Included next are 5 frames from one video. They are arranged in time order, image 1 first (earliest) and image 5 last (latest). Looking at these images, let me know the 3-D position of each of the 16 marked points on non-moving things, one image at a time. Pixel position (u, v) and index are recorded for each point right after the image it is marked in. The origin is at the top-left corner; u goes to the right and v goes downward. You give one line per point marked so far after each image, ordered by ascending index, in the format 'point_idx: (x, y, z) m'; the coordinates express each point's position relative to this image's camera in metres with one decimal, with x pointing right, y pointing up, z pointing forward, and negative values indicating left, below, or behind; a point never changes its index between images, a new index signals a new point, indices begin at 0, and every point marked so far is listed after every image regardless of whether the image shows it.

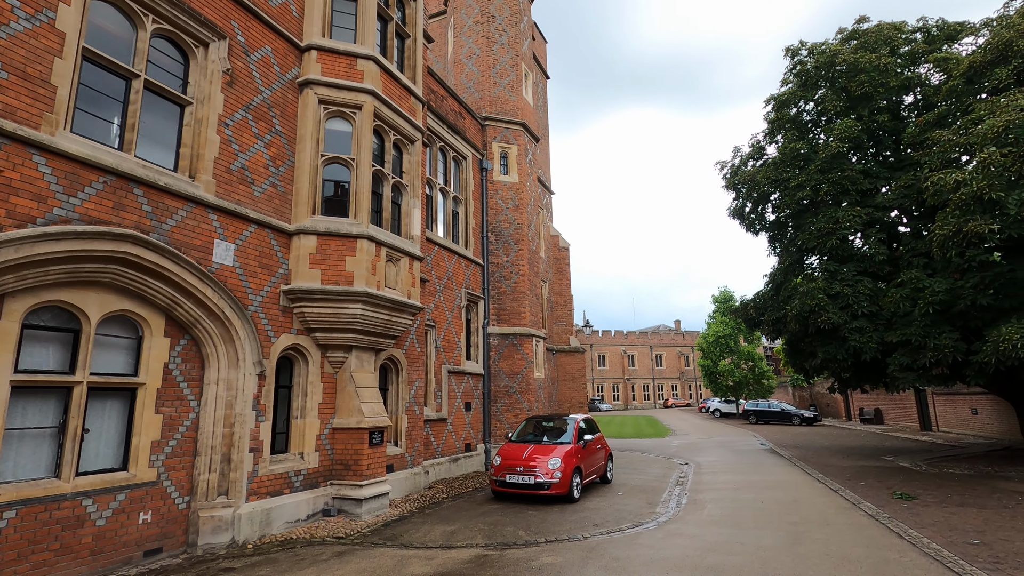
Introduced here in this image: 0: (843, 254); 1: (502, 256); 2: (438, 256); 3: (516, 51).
0: (+8.3, +0.9, +13.5) m
1: (-0.3, +0.8, +13.8) m
2: (-1.6, +0.7, +11.5) m
3: (+0.1, +6.8, +15.3) m
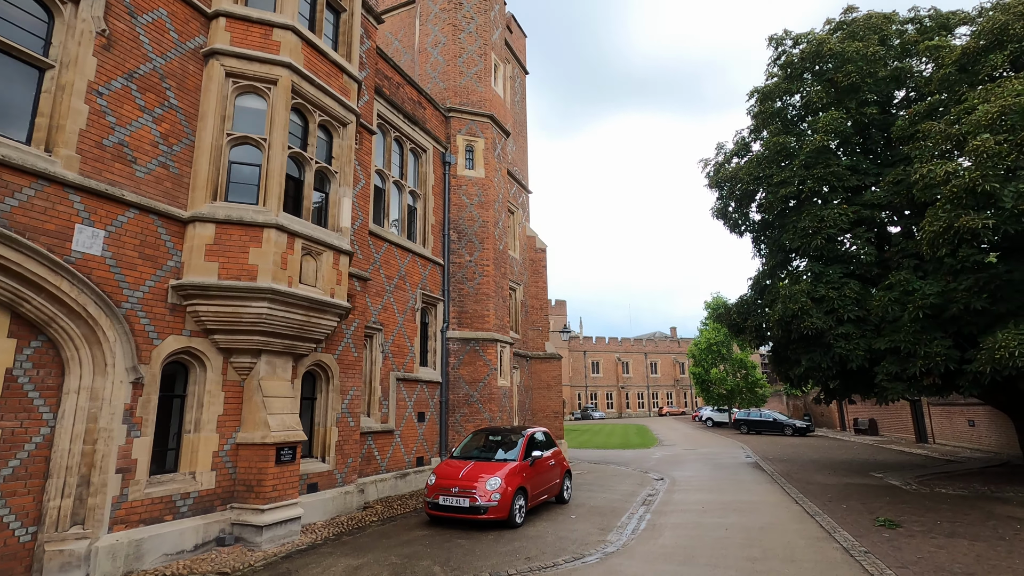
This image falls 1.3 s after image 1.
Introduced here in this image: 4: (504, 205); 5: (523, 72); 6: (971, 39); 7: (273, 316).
0: (+7.4, +0.8, +12.6) m
1: (-1.2, +0.8, +12.9) m
2: (-2.5, +0.7, +10.7) m
3: (-0.7, +6.7, +14.5) m
4: (-0.2, +2.3, +14.6) m
5: (+0.4, +7.9, +19.6) m
6: (+9.5, +5.2, +11.1) m
7: (-2.9, -0.4, +6.6) m
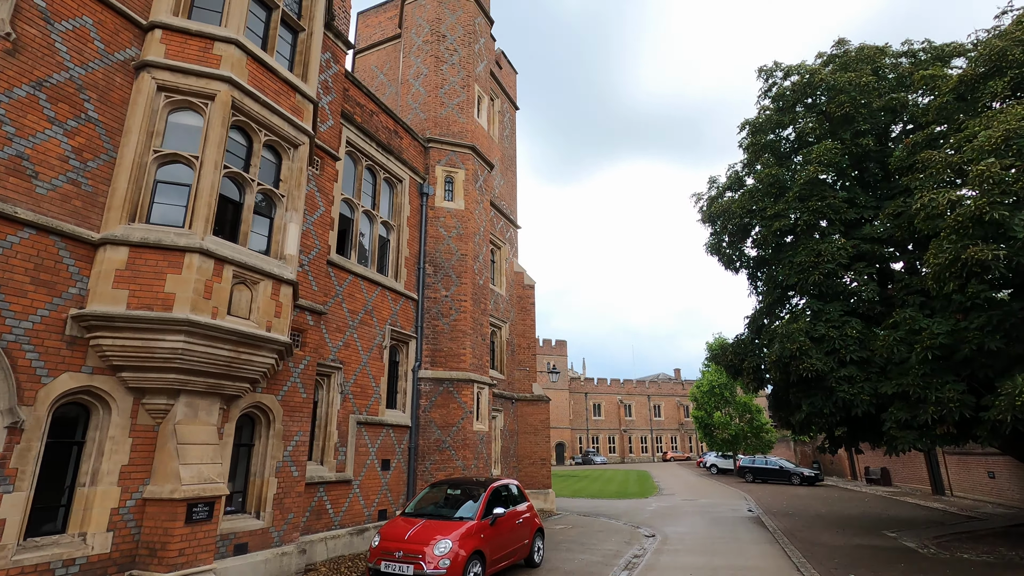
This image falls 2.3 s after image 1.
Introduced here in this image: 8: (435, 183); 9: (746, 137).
0: (+6.9, -0.1, +11.8) m
1: (-1.6, 0.0, +12.2) m
2: (-3.0, 0.0, +10.0) m
3: (-1.1, +5.7, +14.2) m
4: (-0.7, +1.3, +14.0) m
5: (0.0, +6.5, +19.4) m
6: (+9.0, +4.4, +10.6) m
7: (-3.5, -0.7, +5.8) m
8: (-1.9, +2.5, +12.9) m
9: (+6.5, +4.2, +14.8) m
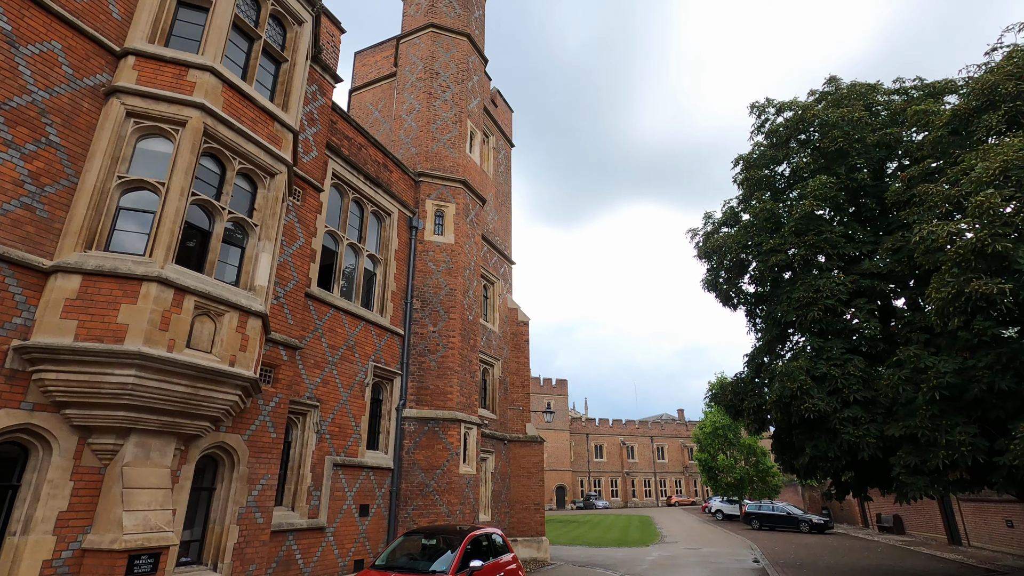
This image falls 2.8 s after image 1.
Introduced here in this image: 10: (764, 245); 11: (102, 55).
0: (+6.7, -0.9, +11.4) m
1: (-1.9, -0.8, +11.9) m
2: (-3.2, -0.6, +9.6) m
3: (-1.3, +4.8, +14.2) m
4: (-0.9, +0.4, +13.8) m
5: (-0.2, +5.2, +19.5) m
6: (+8.8, +3.7, +10.5) m
7: (-3.7, -1.0, +5.4) m
8: (-2.1, +1.7, +12.7) m
9: (+6.3, +3.2, +14.7) m
10: (+6.1, +1.0, +13.0) m
11: (-4.7, +2.7, +6.2) m
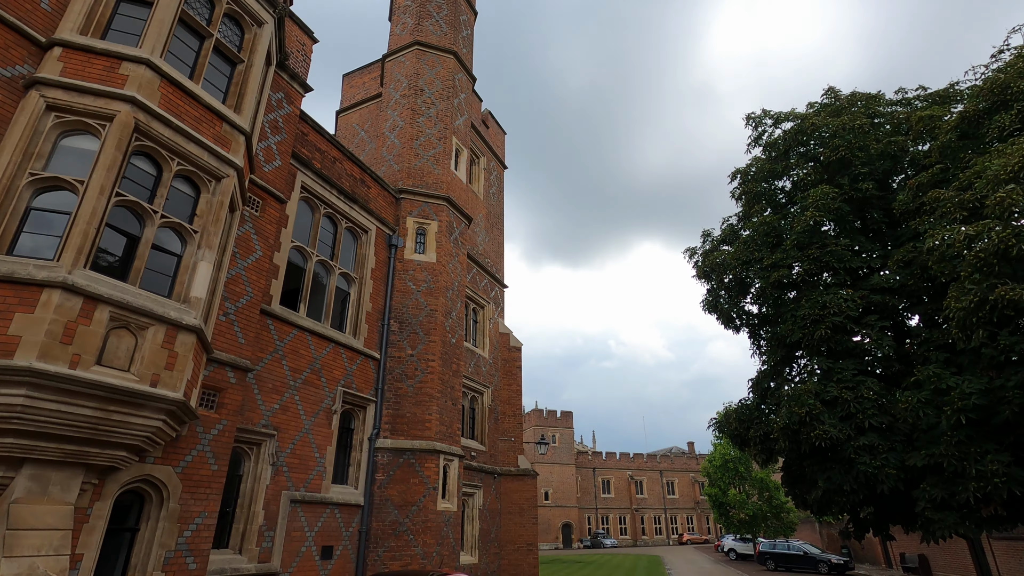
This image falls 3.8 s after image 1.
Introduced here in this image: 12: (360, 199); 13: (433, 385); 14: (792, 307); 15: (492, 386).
0: (+6.4, -1.2, +10.5) m
1: (-2.2, -1.2, +11.1) m
2: (-3.6, -0.9, +8.9) m
3: (-1.7, +4.2, +13.8) m
4: (-1.2, -0.1, +13.1) m
5: (-0.4, +4.4, +19.0) m
6: (+8.4, +3.4, +9.9) m
7: (-4.2, -1.1, +4.7) m
8: (-2.4, +1.2, +12.1) m
9: (+5.9, +2.7, +14.1) m
10: (+5.7, +0.6, +12.2) m
11: (-5.2, +2.6, +5.7) m
12: (-3.2, +1.9, +11.2) m
13: (-1.6, -2.0, +10.9) m
14: (+6.0, -0.4, +11.4) m
15: (-0.5, -2.8, +15.1) m
